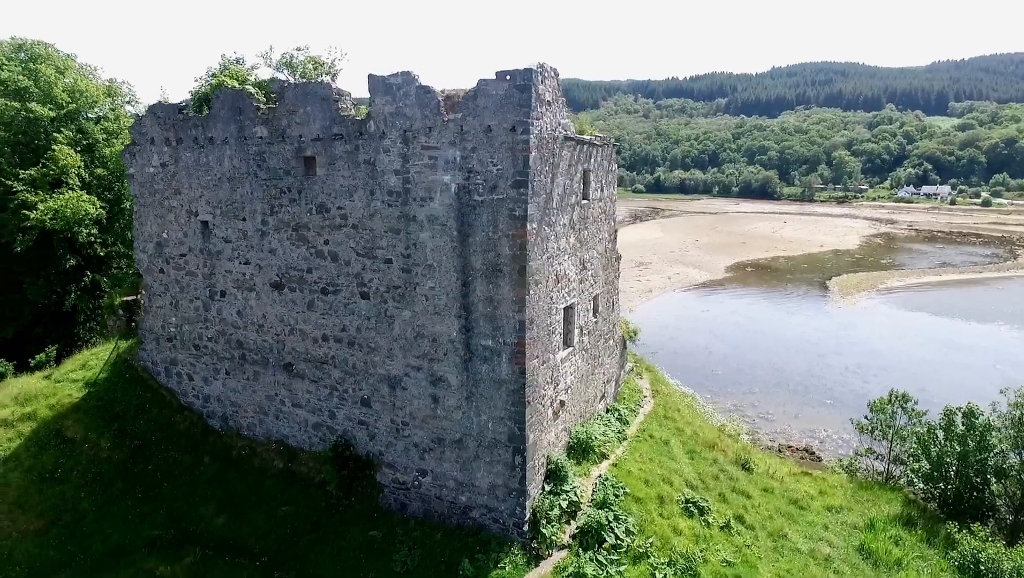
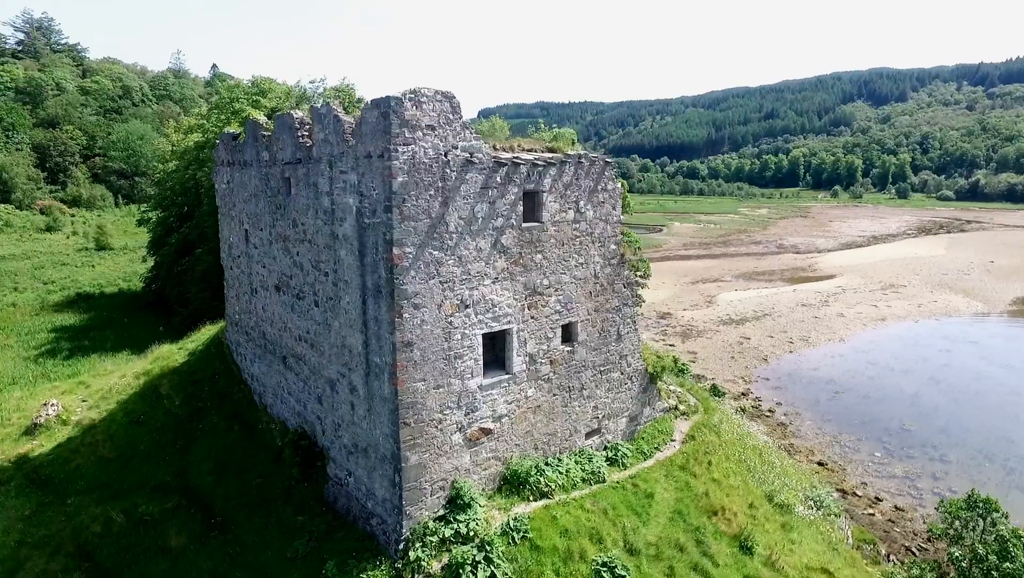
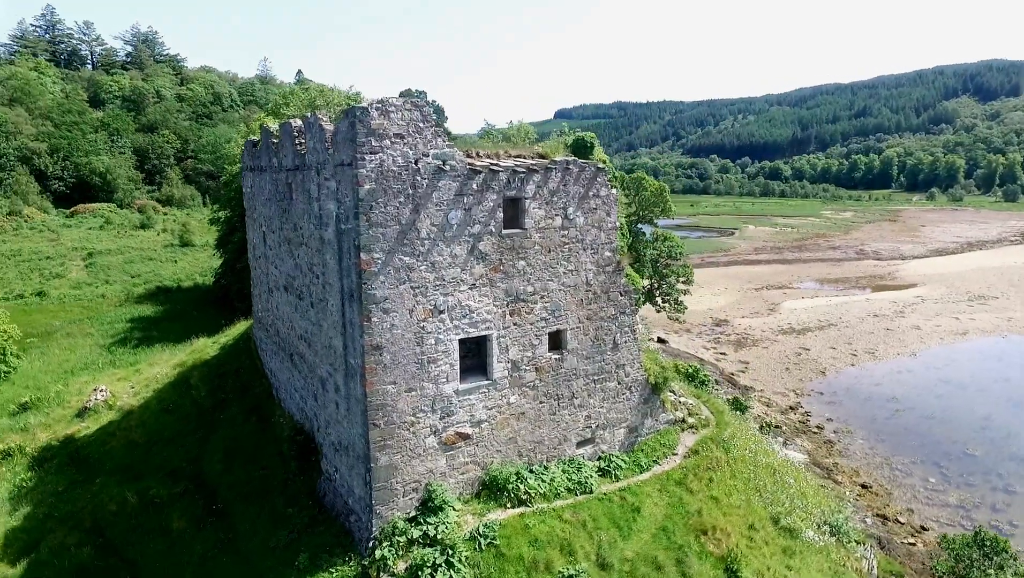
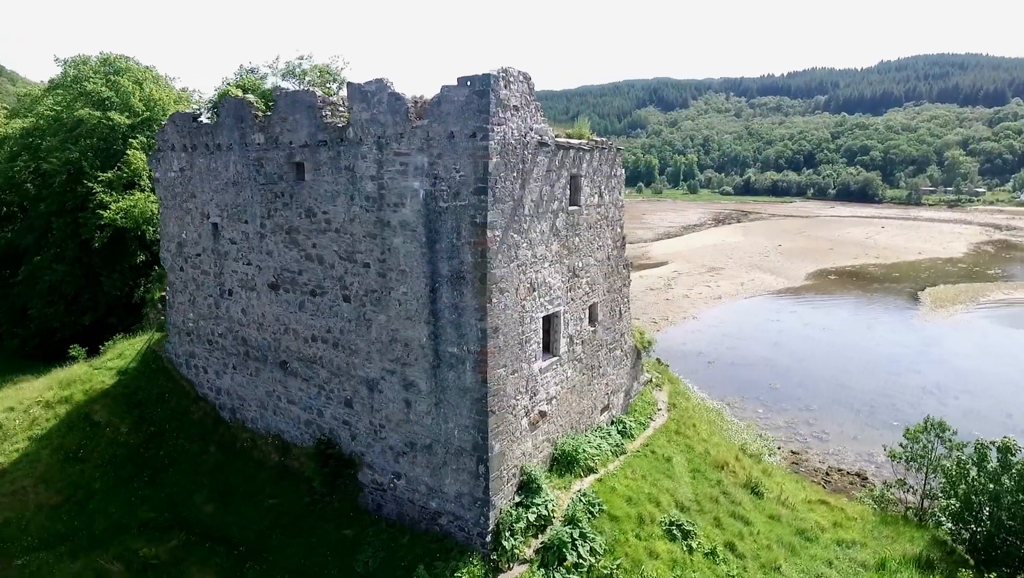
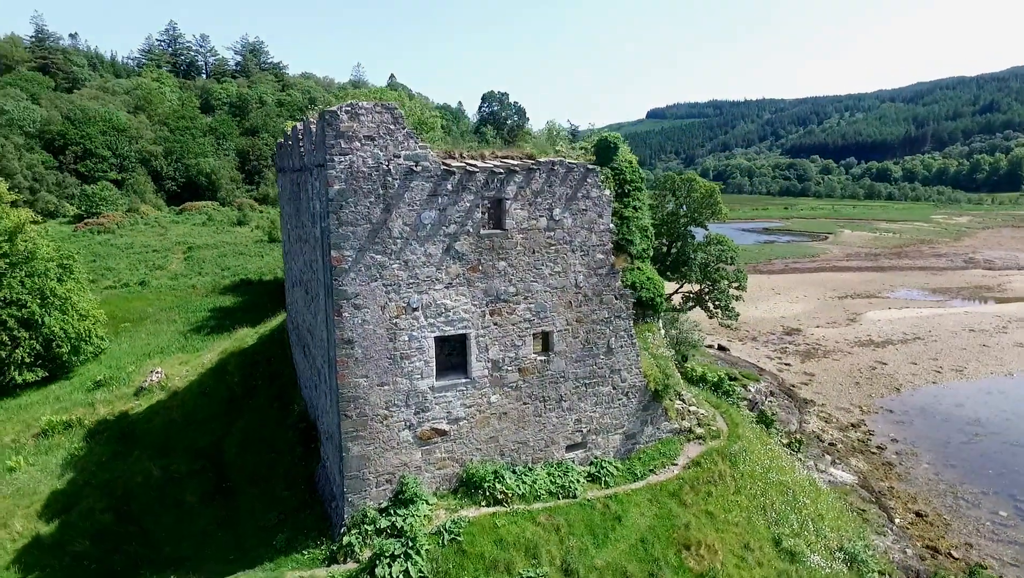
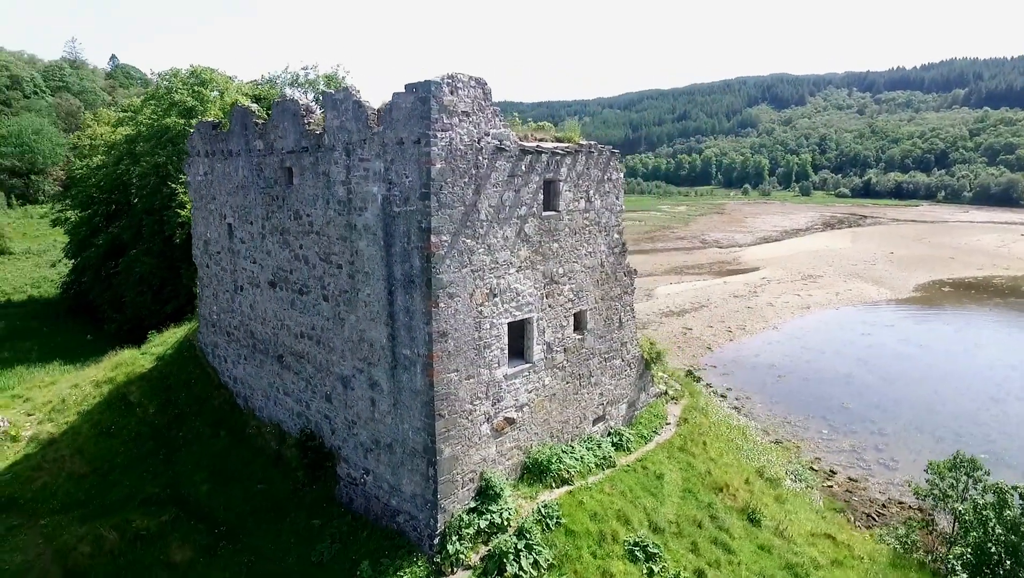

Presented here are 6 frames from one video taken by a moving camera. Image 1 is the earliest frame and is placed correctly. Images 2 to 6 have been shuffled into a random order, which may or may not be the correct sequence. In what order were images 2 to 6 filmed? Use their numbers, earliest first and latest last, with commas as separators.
4, 6, 2, 3, 5
